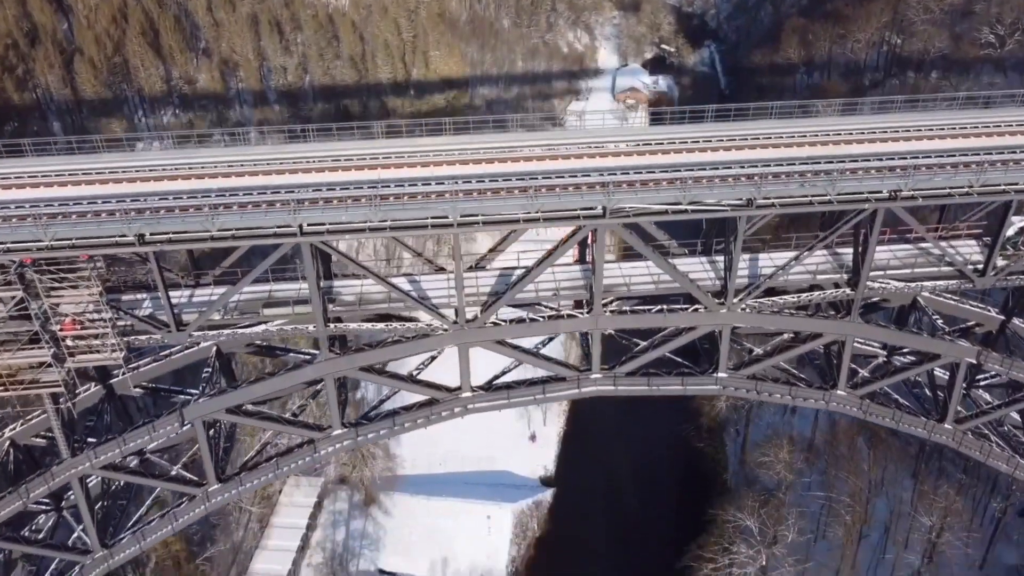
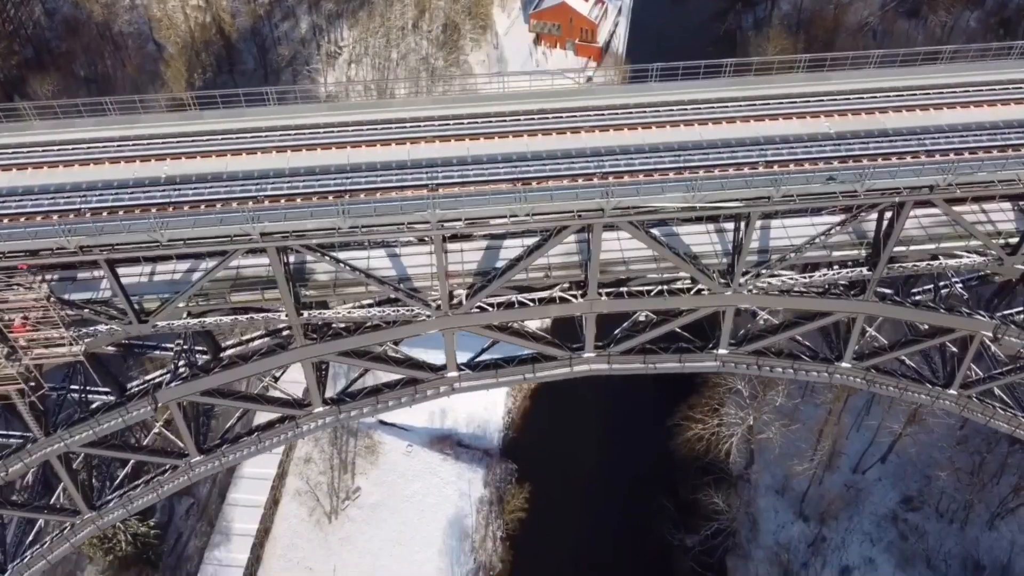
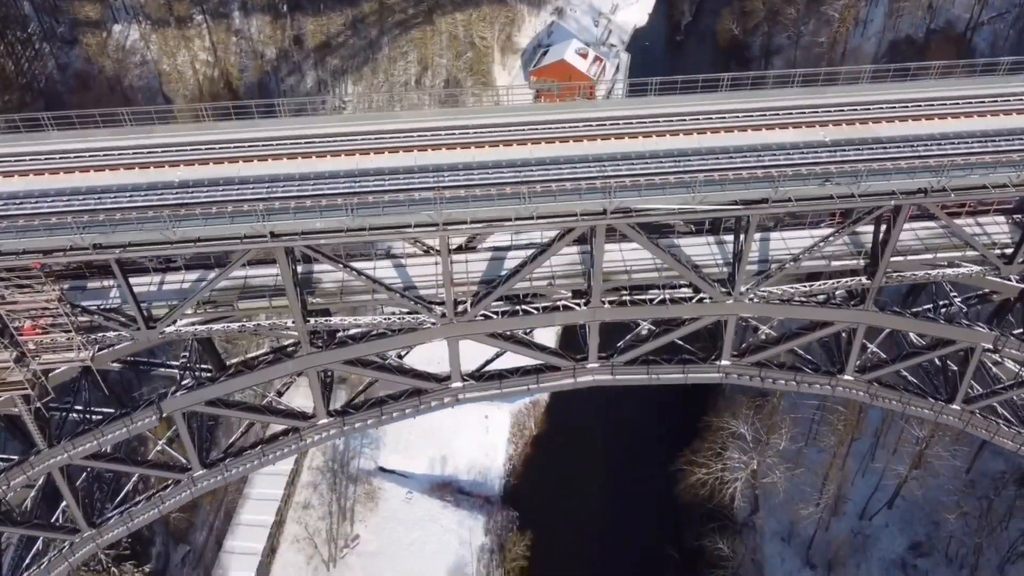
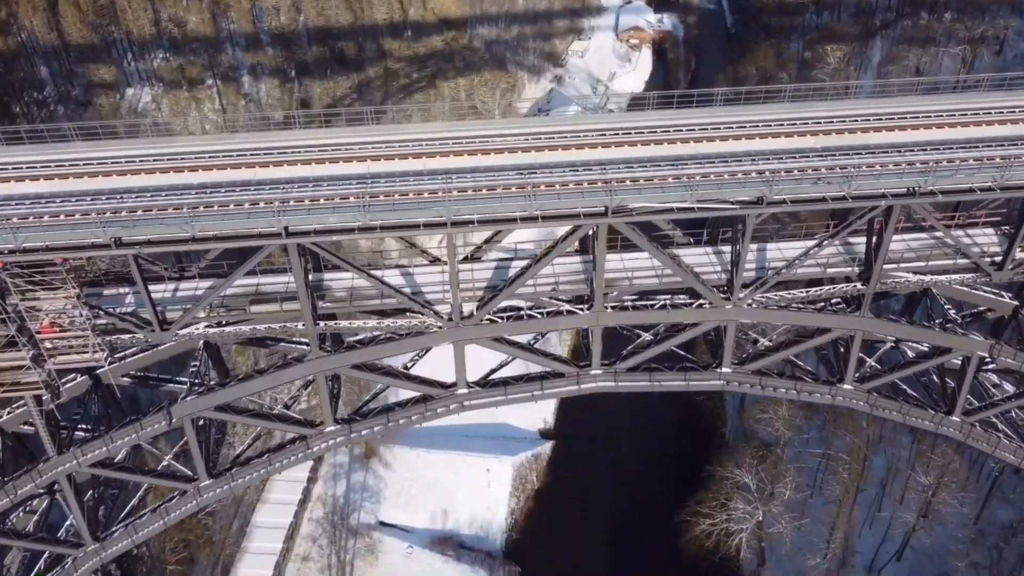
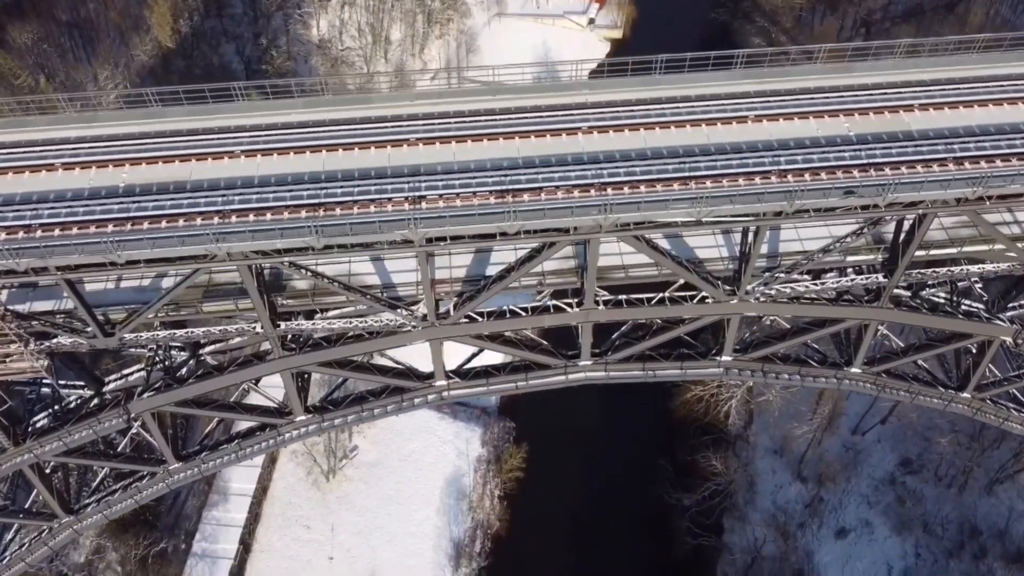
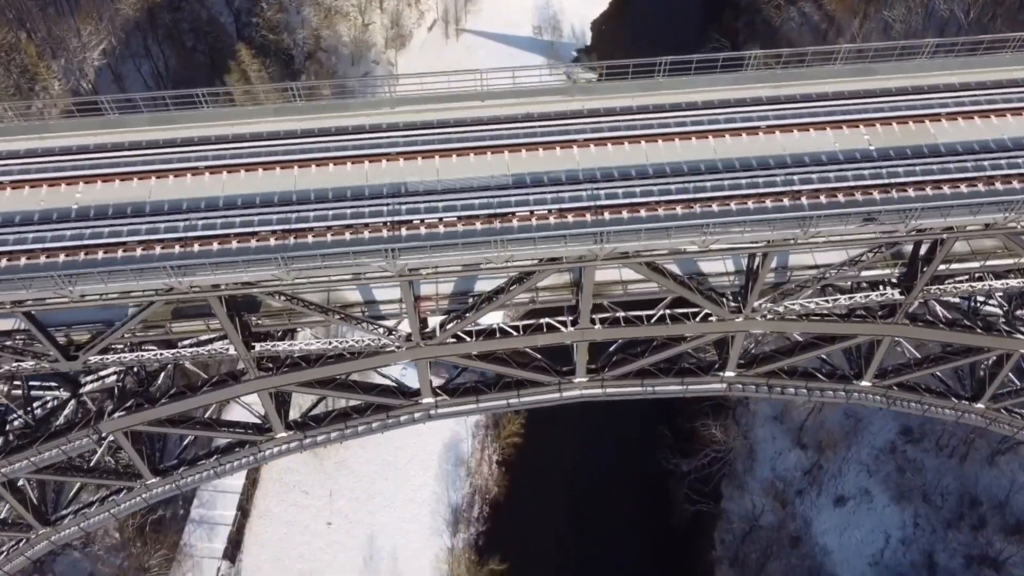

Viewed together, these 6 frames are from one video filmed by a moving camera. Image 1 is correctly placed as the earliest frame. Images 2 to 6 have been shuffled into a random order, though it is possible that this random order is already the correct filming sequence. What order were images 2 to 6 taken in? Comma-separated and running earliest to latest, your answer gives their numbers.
4, 3, 2, 5, 6
